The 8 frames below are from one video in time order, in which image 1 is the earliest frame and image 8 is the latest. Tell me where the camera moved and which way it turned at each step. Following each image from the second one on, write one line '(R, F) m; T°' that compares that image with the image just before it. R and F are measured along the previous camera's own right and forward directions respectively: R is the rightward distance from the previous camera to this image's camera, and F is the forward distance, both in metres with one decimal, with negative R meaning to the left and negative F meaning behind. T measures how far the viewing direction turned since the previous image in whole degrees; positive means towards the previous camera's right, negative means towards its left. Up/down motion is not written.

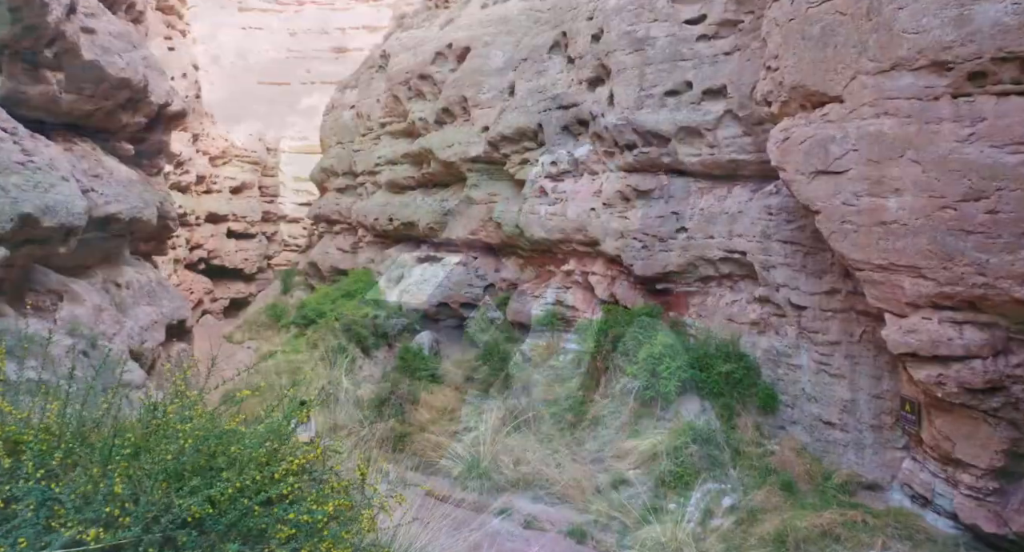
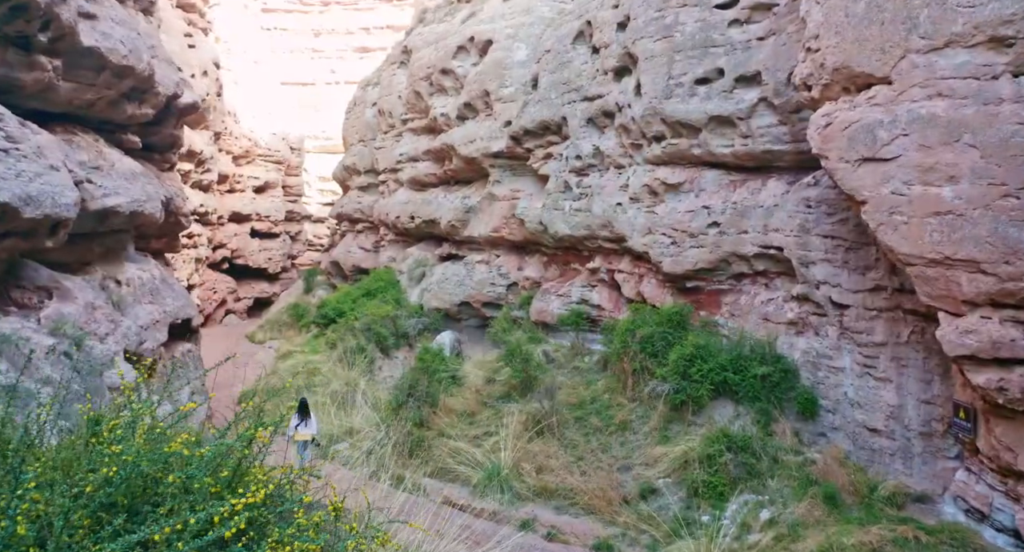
(0.0, +0.4) m; -2°
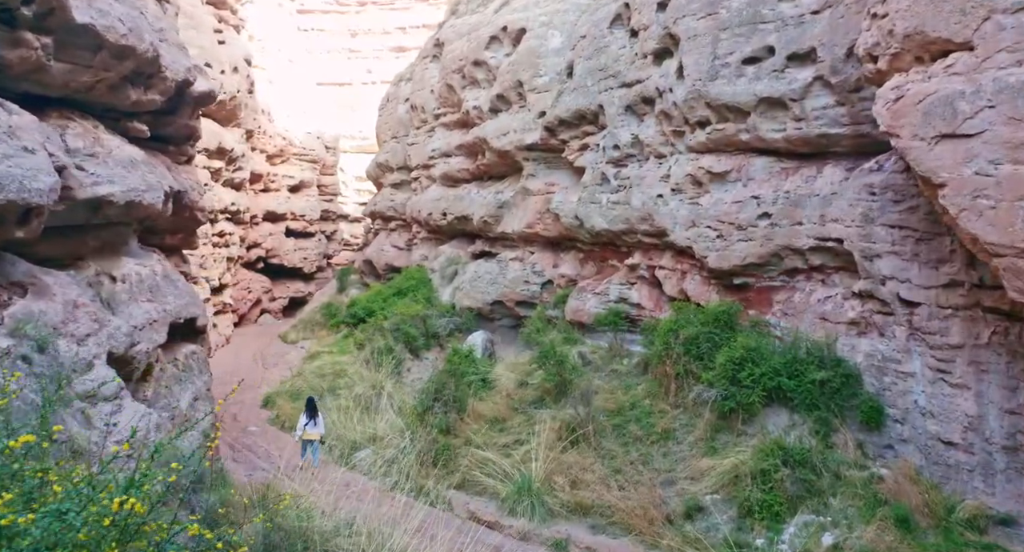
(+0.1, +0.5) m; -3°
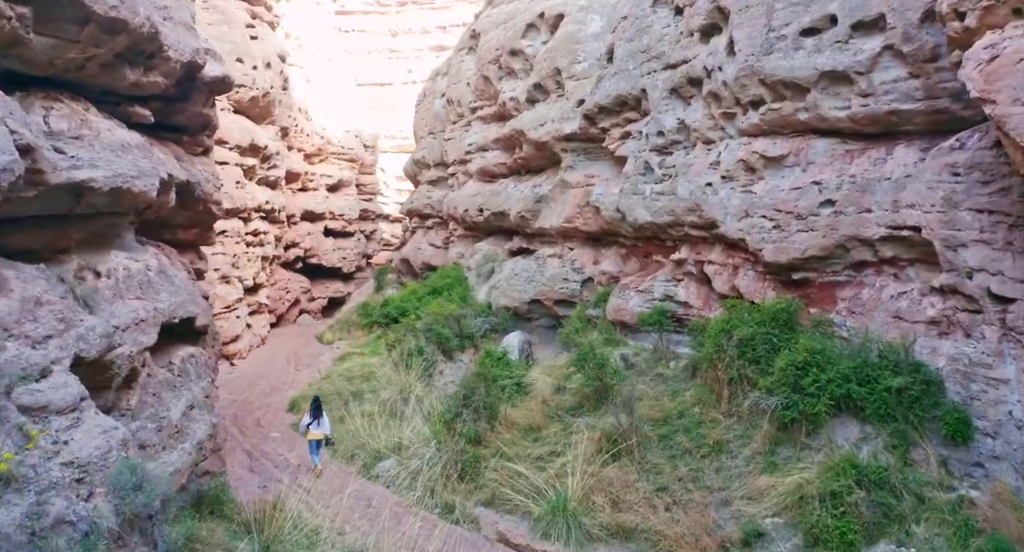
(+0.1, +0.6) m; -3°
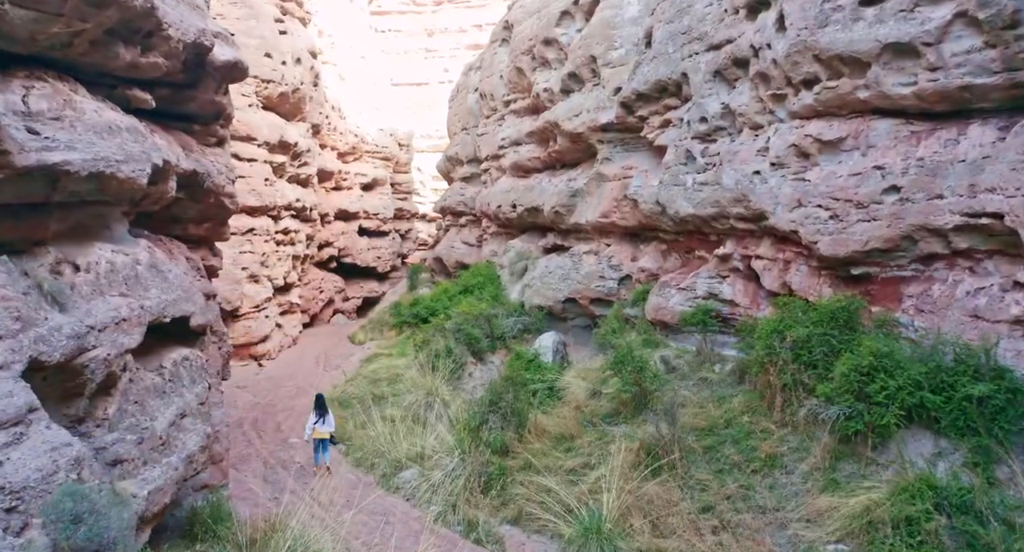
(+0.1, +0.5) m; -3°
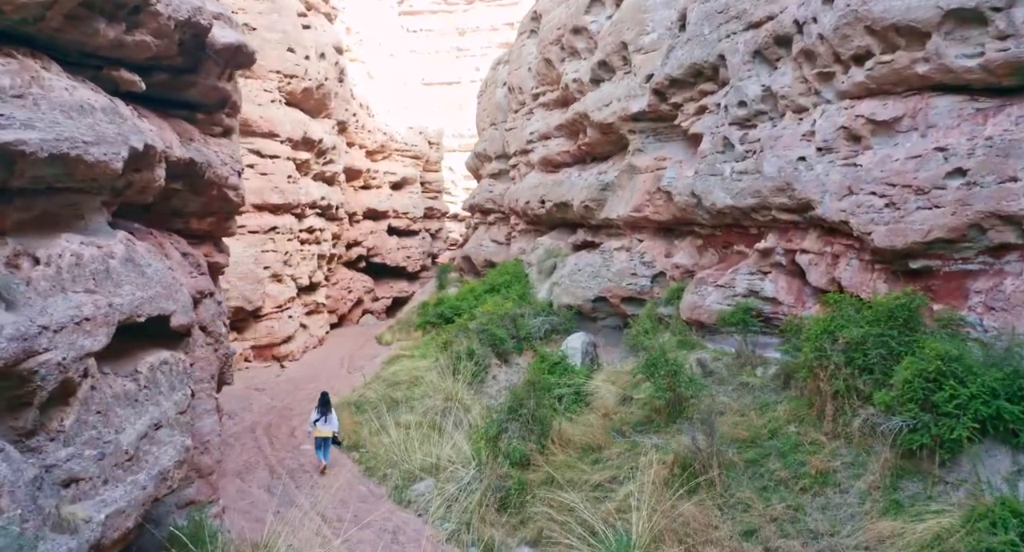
(+0.1, +0.5) m; -3°
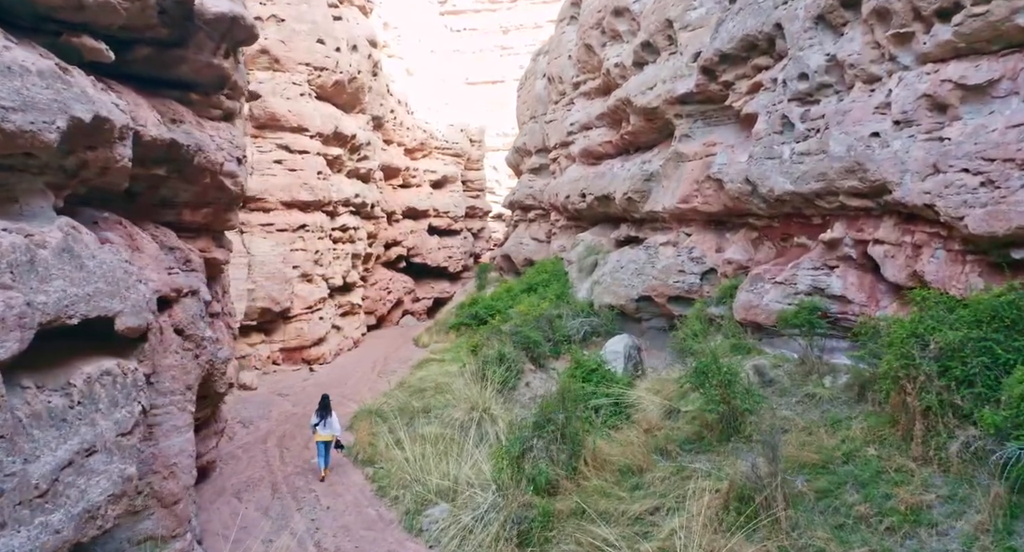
(+0.2, +0.8) m; -4°
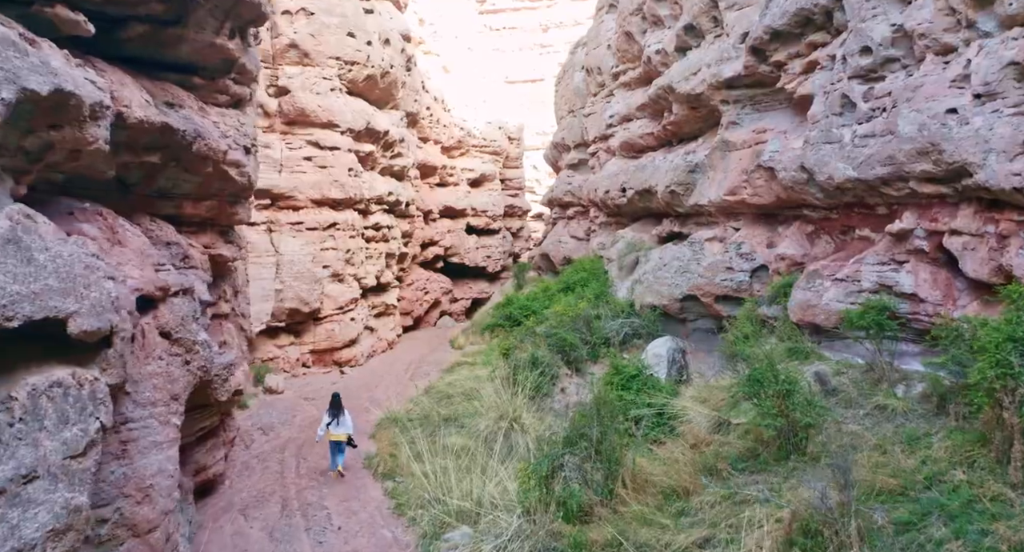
(+0.1, +0.6) m; -3°
